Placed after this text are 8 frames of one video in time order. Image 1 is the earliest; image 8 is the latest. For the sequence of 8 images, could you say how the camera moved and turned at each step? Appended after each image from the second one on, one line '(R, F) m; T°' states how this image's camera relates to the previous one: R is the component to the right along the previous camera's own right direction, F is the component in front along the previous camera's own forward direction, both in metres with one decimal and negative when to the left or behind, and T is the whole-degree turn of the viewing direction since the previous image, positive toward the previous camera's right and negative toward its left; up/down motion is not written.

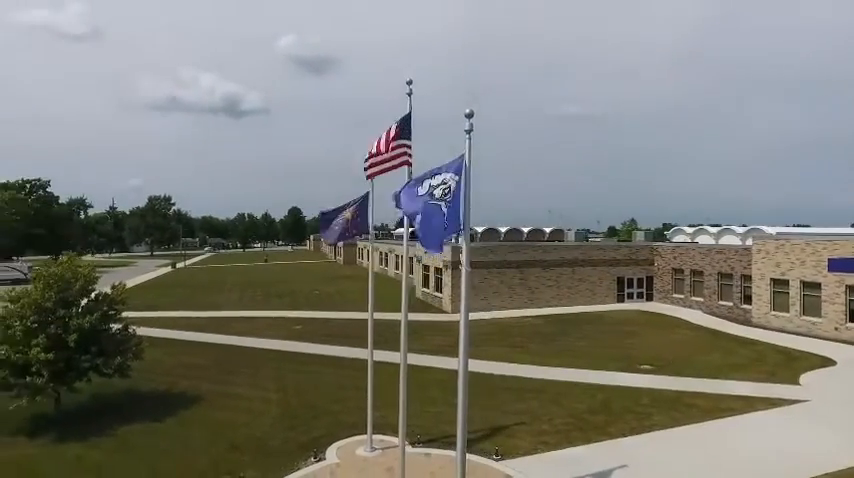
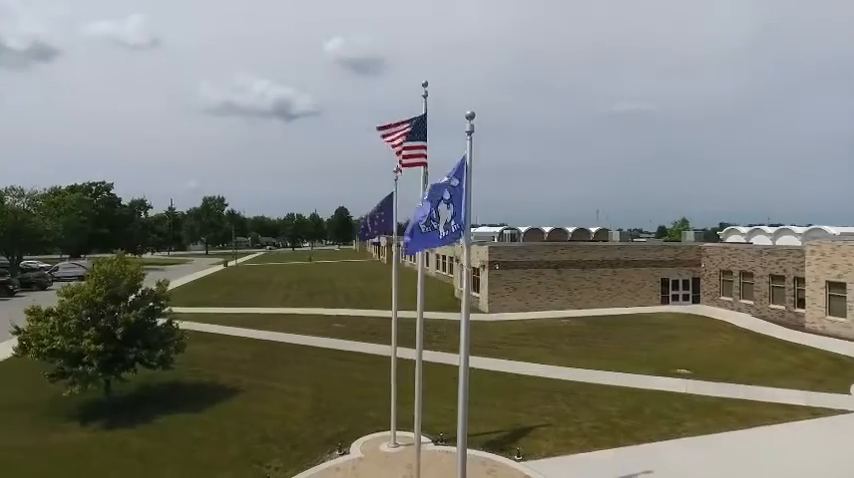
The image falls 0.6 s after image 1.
(+0.6, -0.1) m; -5°
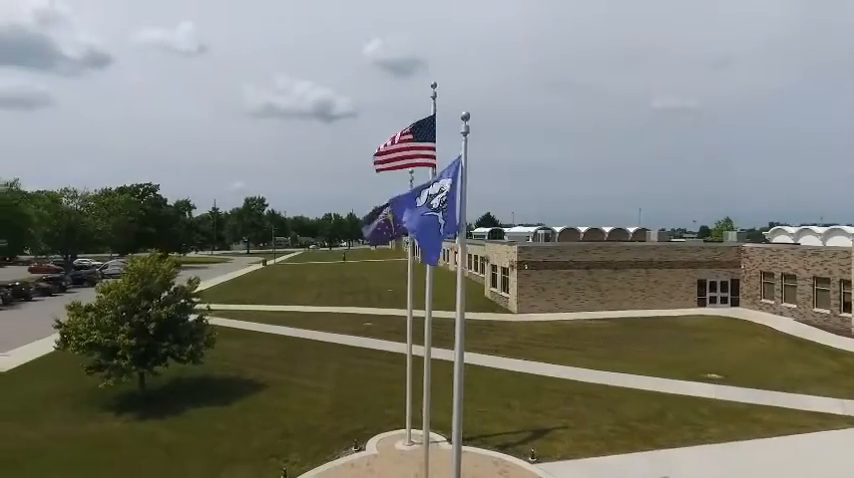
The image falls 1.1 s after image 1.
(+0.6, -0.1) m; -4°
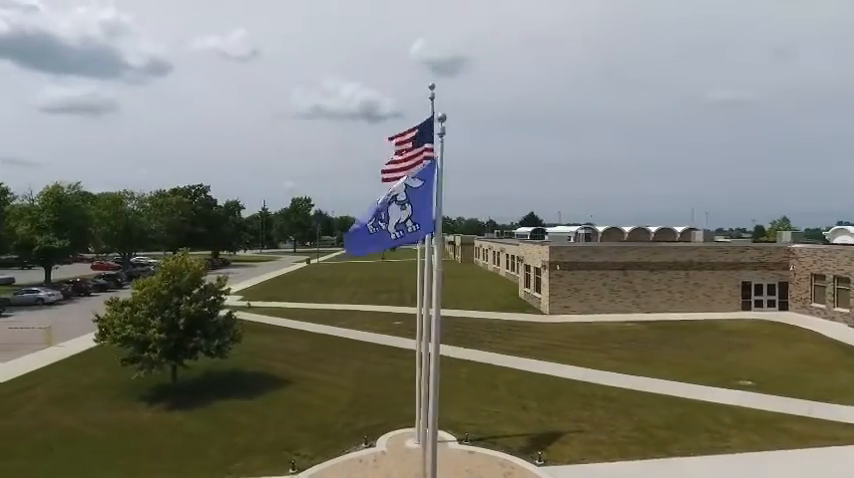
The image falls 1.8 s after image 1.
(+0.9, 0.0) m; -5°
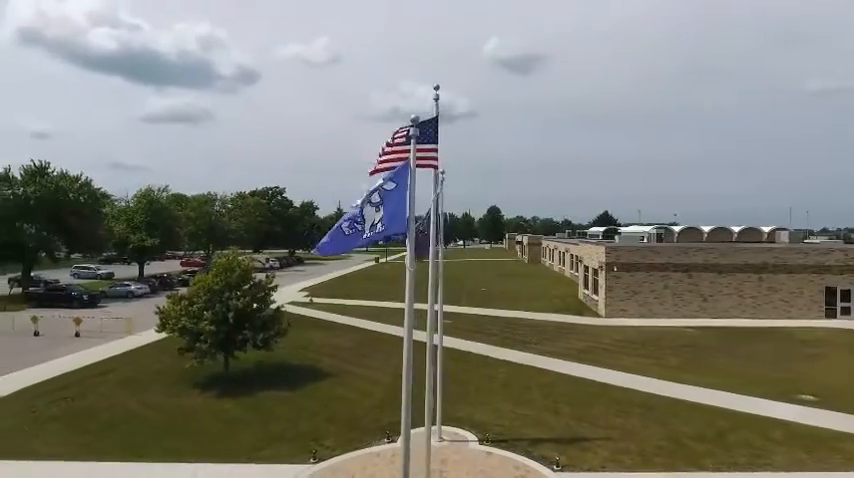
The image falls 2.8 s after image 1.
(+1.4, 0.0) m; -8°
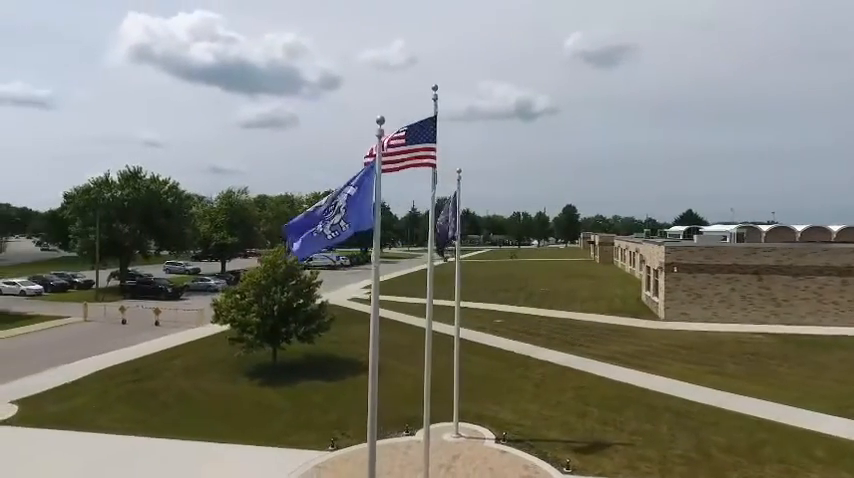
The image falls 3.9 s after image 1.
(+1.6, -0.1) m; -9°
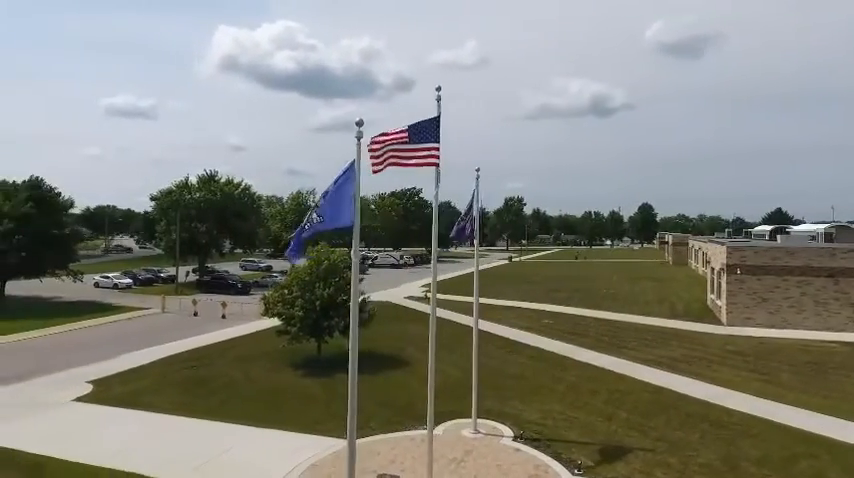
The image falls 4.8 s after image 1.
(+1.4, -0.2) m; -8°
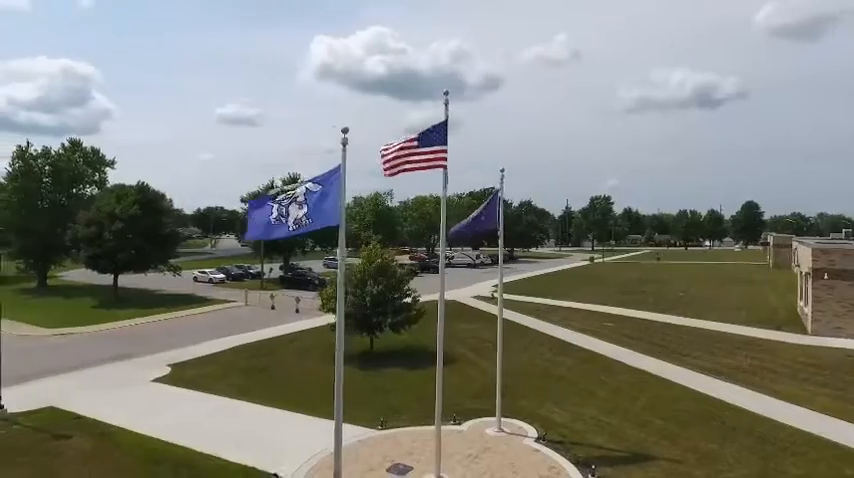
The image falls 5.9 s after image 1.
(+1.7, -0.2) m; -10°
